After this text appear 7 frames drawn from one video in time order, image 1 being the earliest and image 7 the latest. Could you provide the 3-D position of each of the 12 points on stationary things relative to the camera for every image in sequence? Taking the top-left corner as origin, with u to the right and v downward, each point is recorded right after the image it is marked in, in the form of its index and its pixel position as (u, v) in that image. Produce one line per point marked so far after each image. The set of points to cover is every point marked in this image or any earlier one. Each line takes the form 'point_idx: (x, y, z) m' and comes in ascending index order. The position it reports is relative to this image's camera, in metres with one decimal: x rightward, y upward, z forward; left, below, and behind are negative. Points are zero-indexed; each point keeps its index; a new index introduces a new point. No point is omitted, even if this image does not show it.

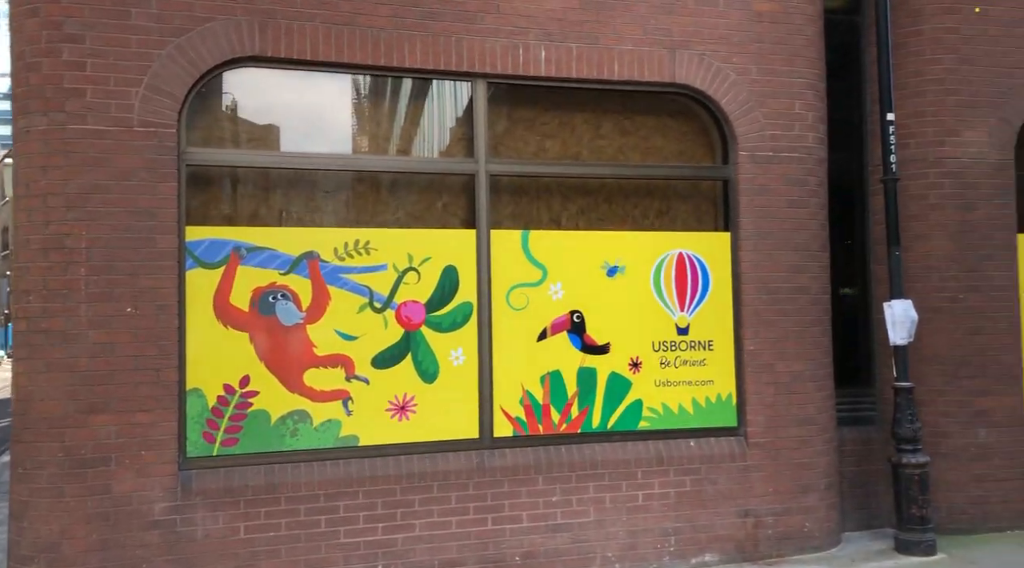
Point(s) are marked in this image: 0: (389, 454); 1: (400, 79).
0: (-0.9, -1.3, +5.9) m
1: (-0.9, +1.7, +6.3) m
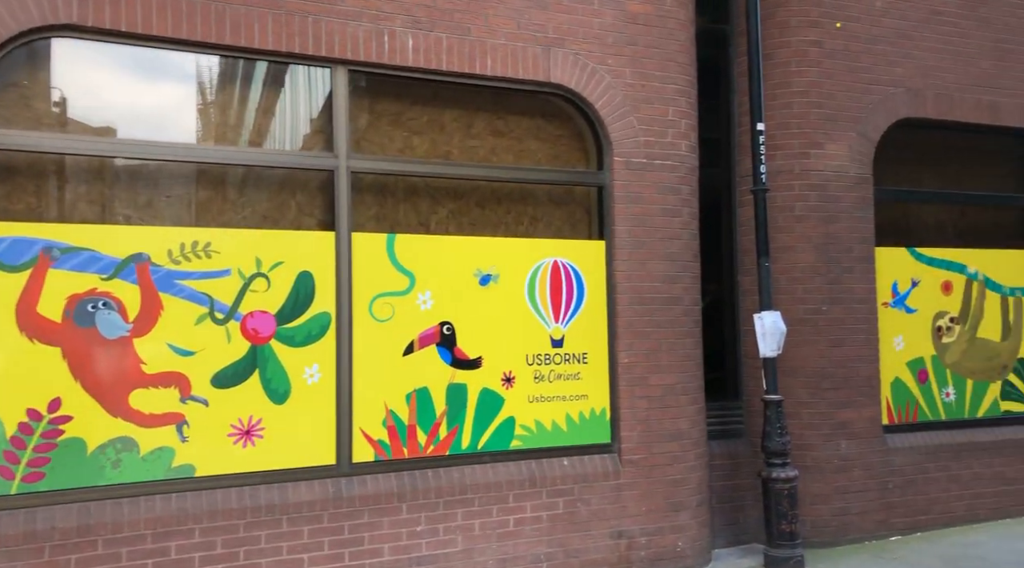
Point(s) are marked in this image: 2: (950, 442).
0: (-1.9, -1.4, +5.2) m
1: (-1.9, +1.6, +5.5) m
2: (+3.7, -1.3, +6.4) m
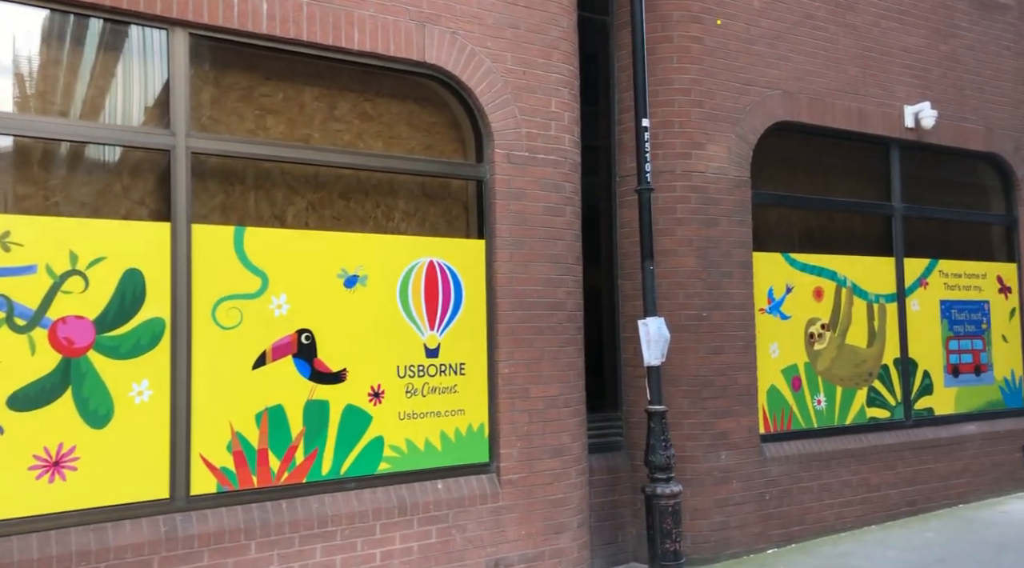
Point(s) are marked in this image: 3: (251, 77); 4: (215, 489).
0: (-2.7, -1.4, +4.2) m
1: (-2.6, +1.6, +4.4) m
2: (+2.6, -1.4, +6.5) m
3: (-1.8, +1.4, +5.2) m
4: (-1.9, -1.3, +4.8) m
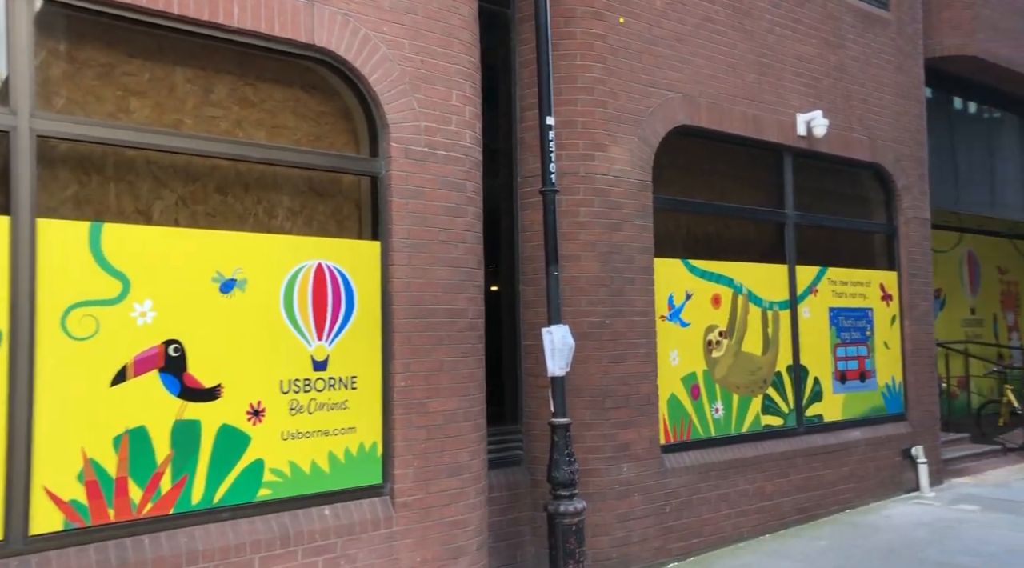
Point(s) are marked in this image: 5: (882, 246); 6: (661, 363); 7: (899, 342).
0: (-3.1, -1.5, +3.4) m
1: (-3.1, +1.5, +3.6) m
2: (+1.7, -1.5, +6.4) m
3: (-2.4, +1.4, +4.5) m
4: (-2.5, -1.4, +4.1) m
5: (+4.0, +0.4, +8.2) m
6: (+1.2, -0.7, +6.2) m
7: (+4.1, -0.6, +8.0) m
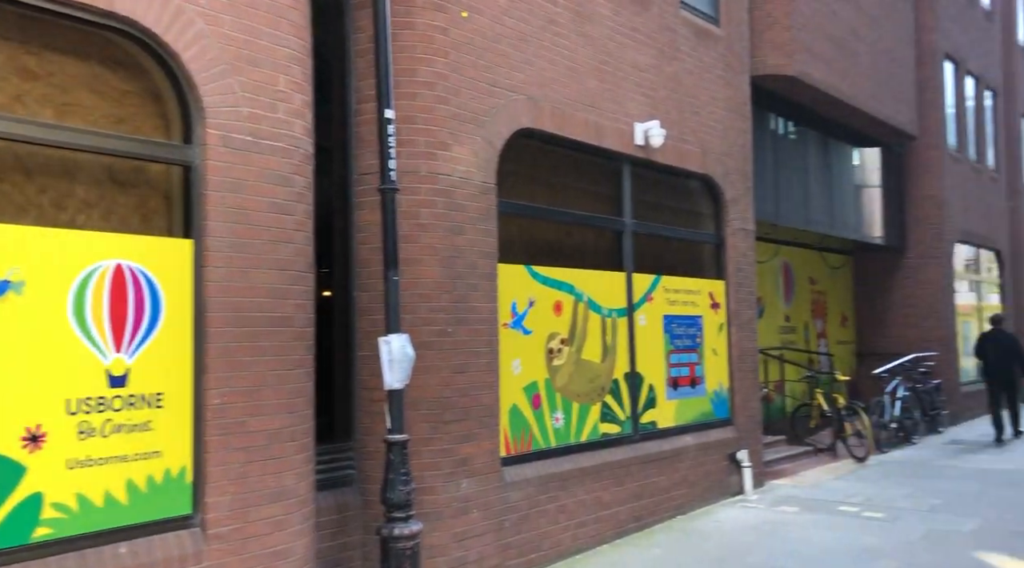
0: (-3.8, -1.5, +2.4) m
1: (-3.7, +1.5, +2.6) m
2: (+0.4, -1.6, +6.3) m
3: (-3.2, +1.4, +3.6) m
4: (-3.2, -1.4, +3.2) m
5: (+2.2, +0.3, +8.6) m
6: (-0.1, -0.7, +6.0) m
7: (+2.4, -0.7, +8.4) m
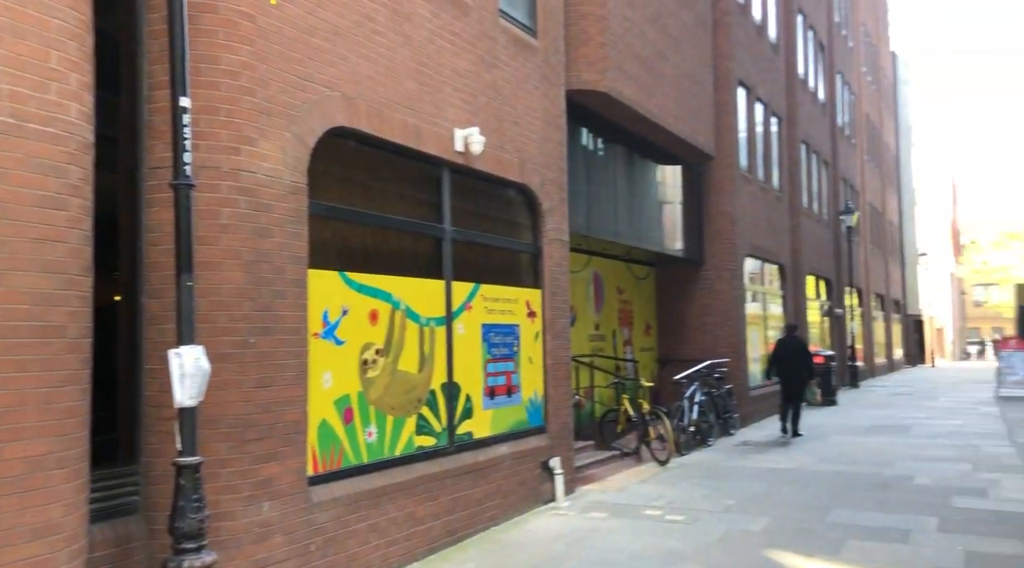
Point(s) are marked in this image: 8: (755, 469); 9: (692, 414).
0: (-4.3, -1.5, +1.2) m
1: (-4.3, +1.5, +1.5) m
2: (-1.1, -1.6, +6.1) m
3: (-4.0, +1.4, +2.6) m
4: (-3.9, -1.4, +2.2) m
5: (+0.2, +0.2, +8.7) m
6: (-1.5, -0.8, +5.6) m
7: (+0.3, -0.8, +8.5) m
8: (+2.9, -2.2, +9.1) m
9: (+2.5, -1.8, +10.7) m
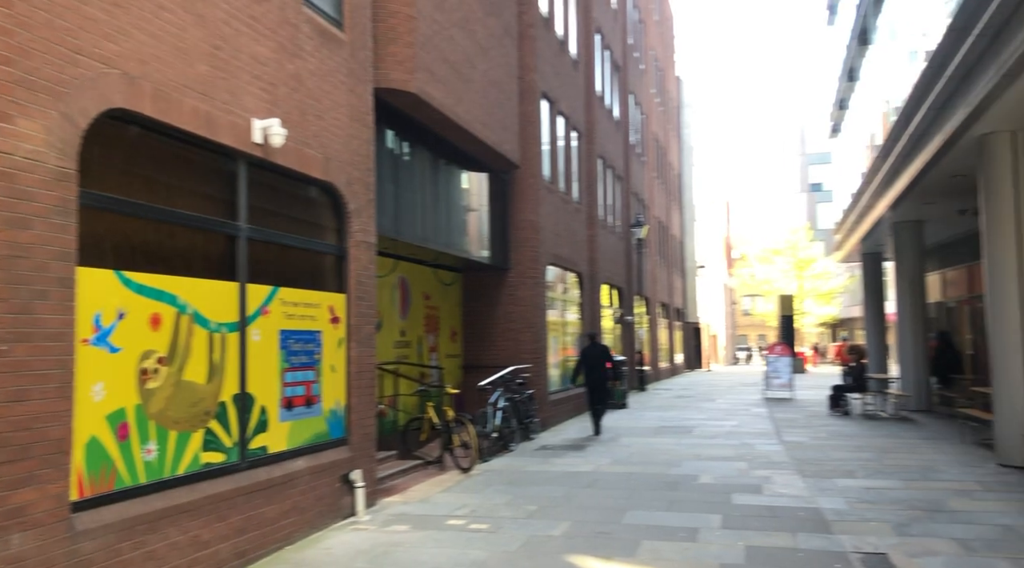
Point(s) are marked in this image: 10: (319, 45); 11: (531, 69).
0: (-4.4, -1.4, 0.0) m
1: (-4.4, +1.6, +0.2) m
2: (-2.6, -1.6, +5.4) m
3: (-4.4, +1.4, +1.4) m
4: (-4.3, -1.3, +1.0) m
5: (-2.0, +0.2, +8.3) m
6: (-2.8, -0.8, +4.9) m
7: (-1.8, -0.8, +8.2) m
8: (+0.5, -2.3, +9.4) m
9: (-0.2, -1.9, +10.8) m
10: (-1.9, +2.4, +7.9) m
11: (+0.4, +3.9, +13.9) m
